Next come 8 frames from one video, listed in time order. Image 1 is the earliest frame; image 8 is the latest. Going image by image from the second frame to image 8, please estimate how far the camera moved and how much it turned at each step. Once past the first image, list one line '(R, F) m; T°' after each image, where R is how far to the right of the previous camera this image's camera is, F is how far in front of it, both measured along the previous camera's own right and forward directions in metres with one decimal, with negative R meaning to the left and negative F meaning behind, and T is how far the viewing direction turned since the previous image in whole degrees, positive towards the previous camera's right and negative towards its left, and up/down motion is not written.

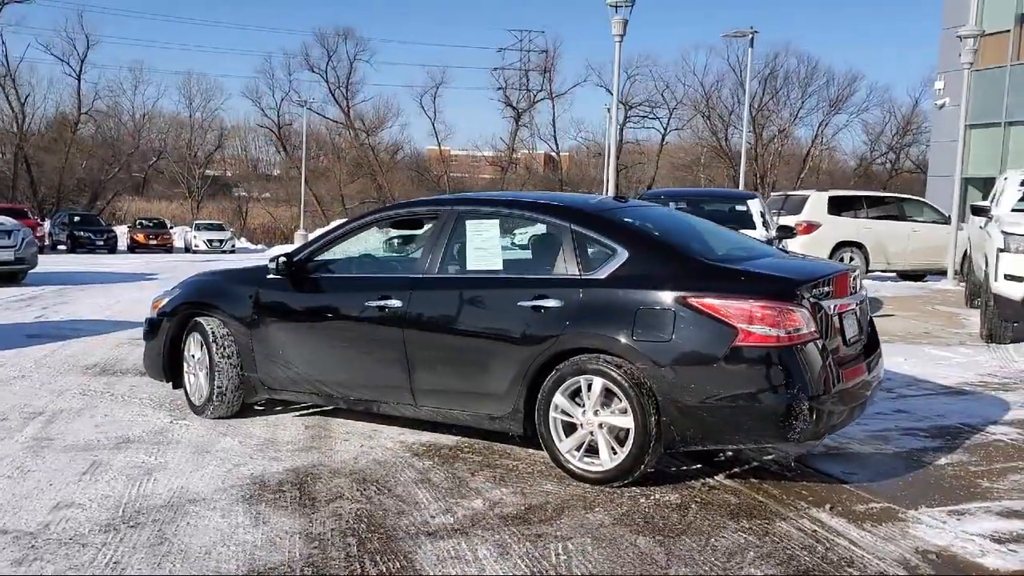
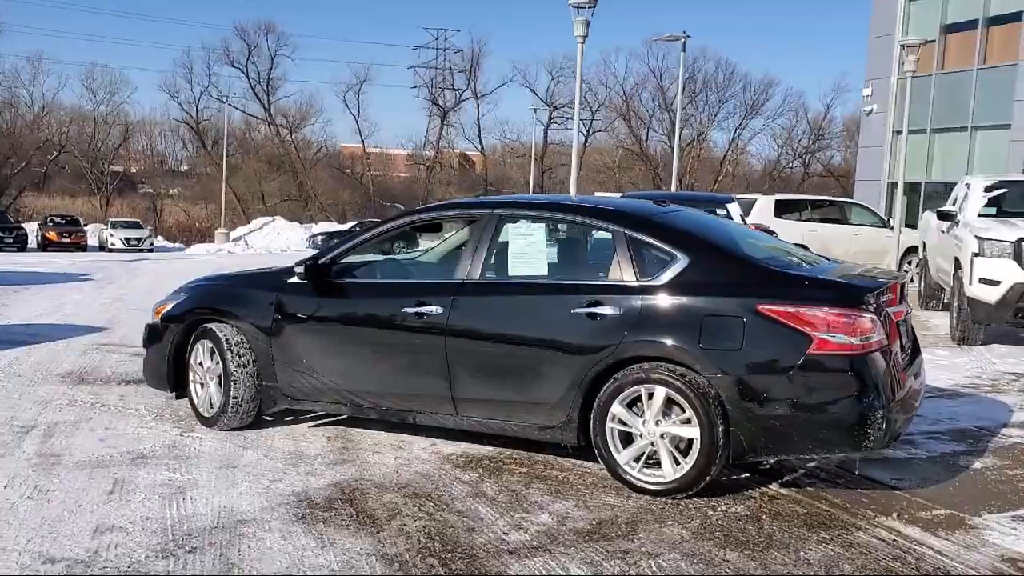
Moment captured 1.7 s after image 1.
(-0.6, +0.2) m; +5°
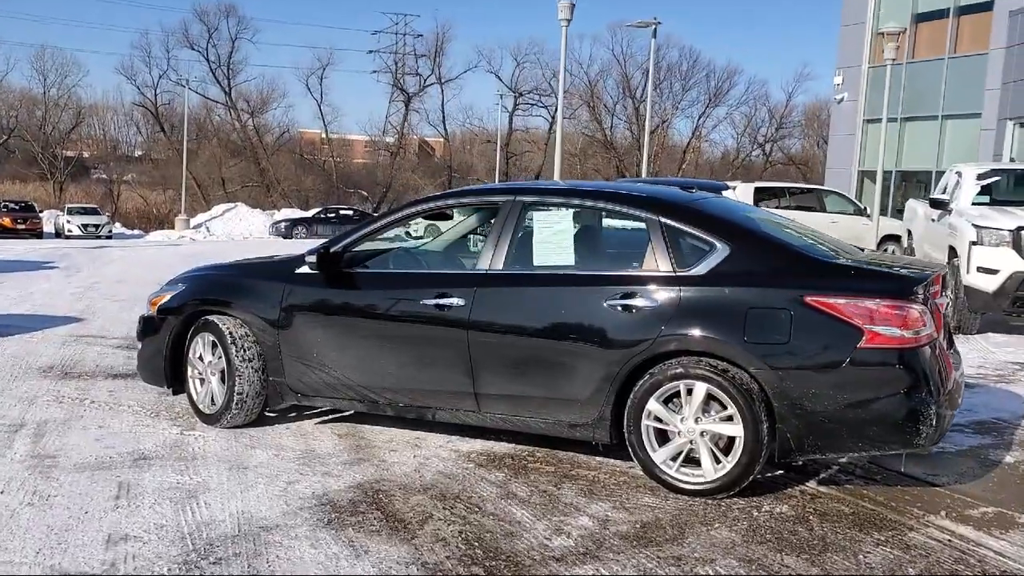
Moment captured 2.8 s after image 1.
(-0.3, +0.2) m; +2°
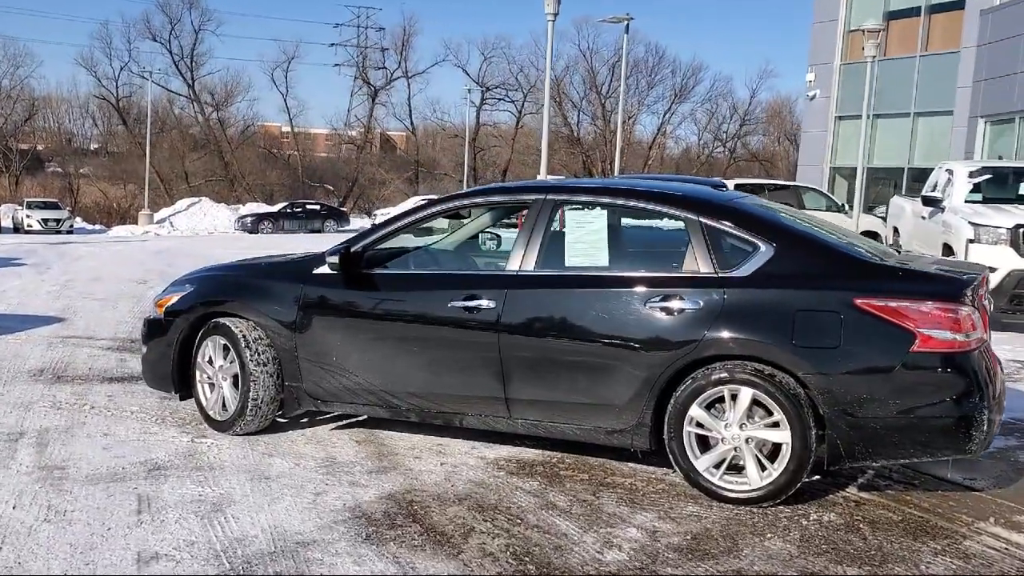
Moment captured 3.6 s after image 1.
(-0.3, +0.2) m; +2°
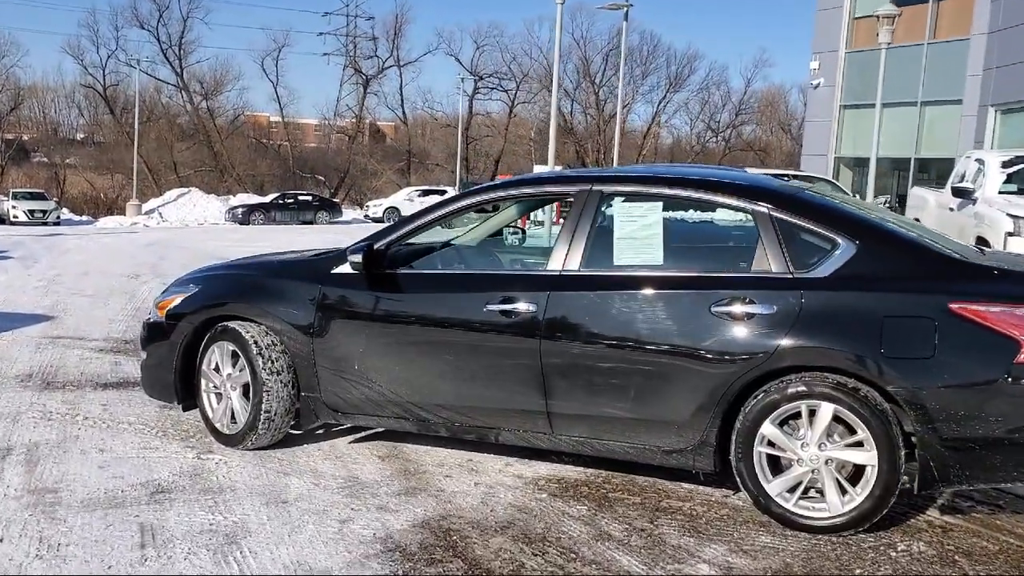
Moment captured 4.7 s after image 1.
(-0.2, +0.4) m; +1°
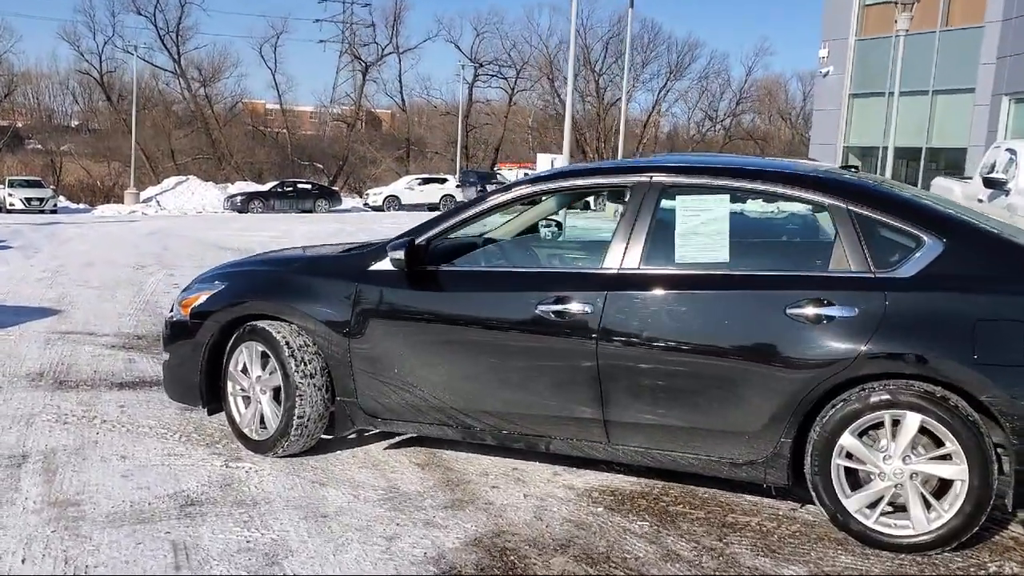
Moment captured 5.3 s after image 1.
(-0.2, +0.3) m; 0°
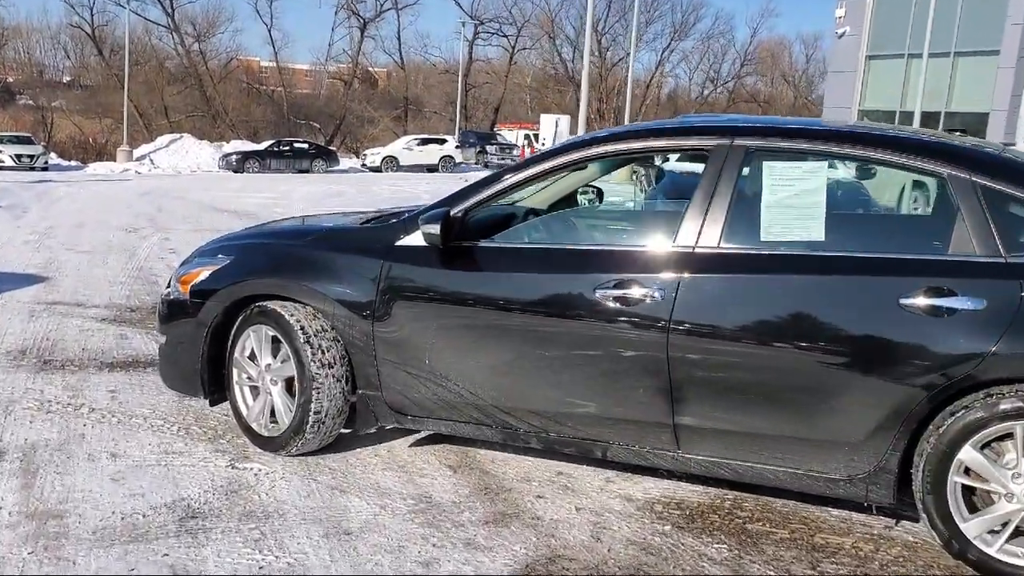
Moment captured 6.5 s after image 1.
(-0.2, +0.5) m; 0°
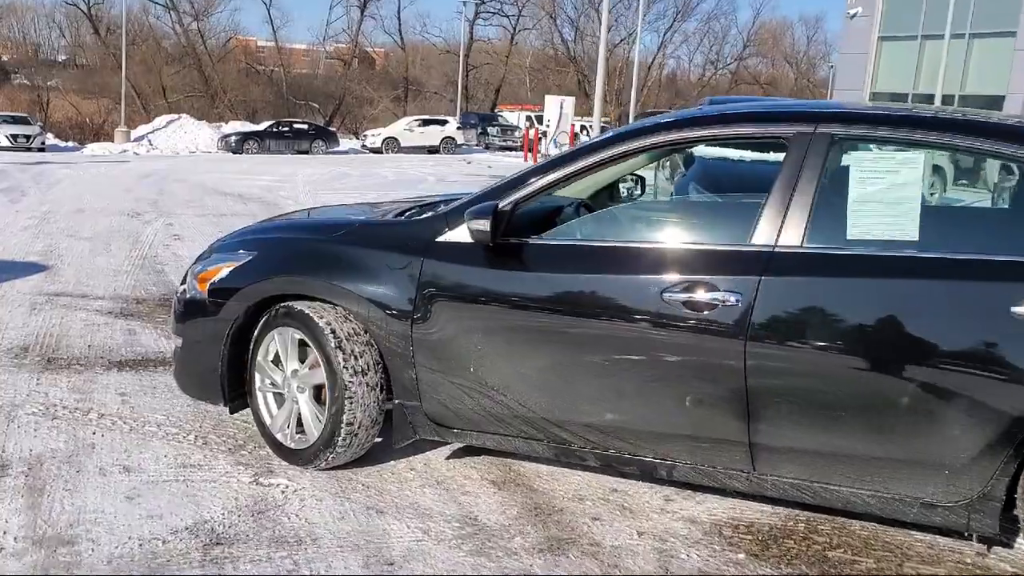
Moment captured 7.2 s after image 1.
(-0.2, +0.3) m; 0°
